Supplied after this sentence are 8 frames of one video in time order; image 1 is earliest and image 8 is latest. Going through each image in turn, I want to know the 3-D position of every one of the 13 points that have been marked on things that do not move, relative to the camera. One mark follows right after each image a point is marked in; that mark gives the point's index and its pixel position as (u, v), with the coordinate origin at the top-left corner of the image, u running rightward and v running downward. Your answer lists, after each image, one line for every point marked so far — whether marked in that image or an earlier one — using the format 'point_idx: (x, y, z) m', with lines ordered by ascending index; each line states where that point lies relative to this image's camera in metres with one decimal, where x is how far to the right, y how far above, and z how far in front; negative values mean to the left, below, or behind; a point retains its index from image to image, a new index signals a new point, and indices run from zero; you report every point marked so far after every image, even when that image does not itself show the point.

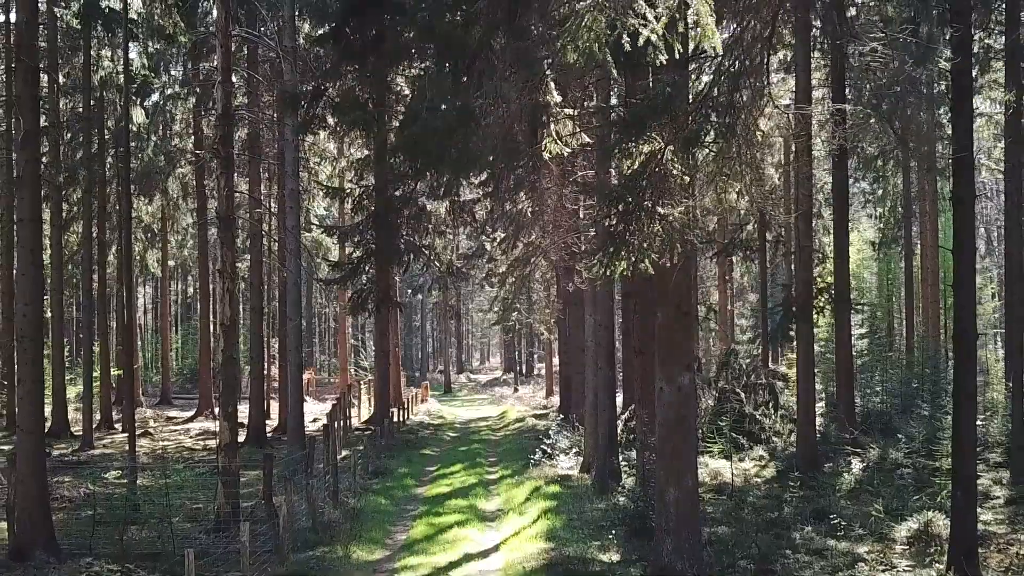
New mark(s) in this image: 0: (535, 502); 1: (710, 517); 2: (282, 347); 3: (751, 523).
0: (+0.4, -3.2, +11.7) m
1: (+2.7, -3.1, +10.4) m
2: (-5.5, -1.4, +18.5) m
3: (+3.1, -3.0, +10.0) m
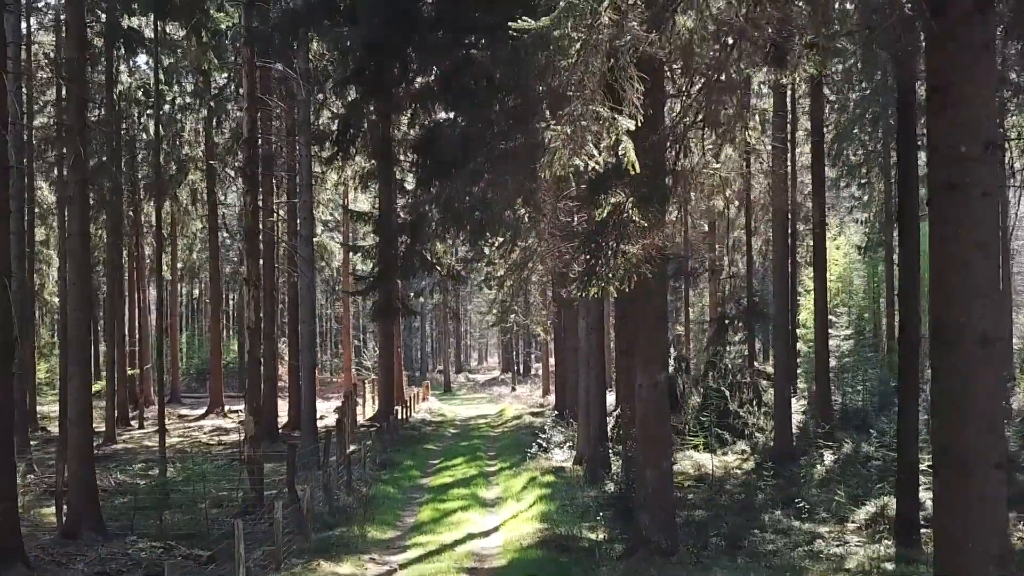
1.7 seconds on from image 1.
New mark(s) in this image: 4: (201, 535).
0: (+0.3, -3.3, +12.8) m
1: (+2.7, -3.2, +11.5) m
2: (-5.5, -1.5, +19.6) m
3: (+3.1, -3.1, +11.1) m
4: (-4.1, -3.2, +10.1) m
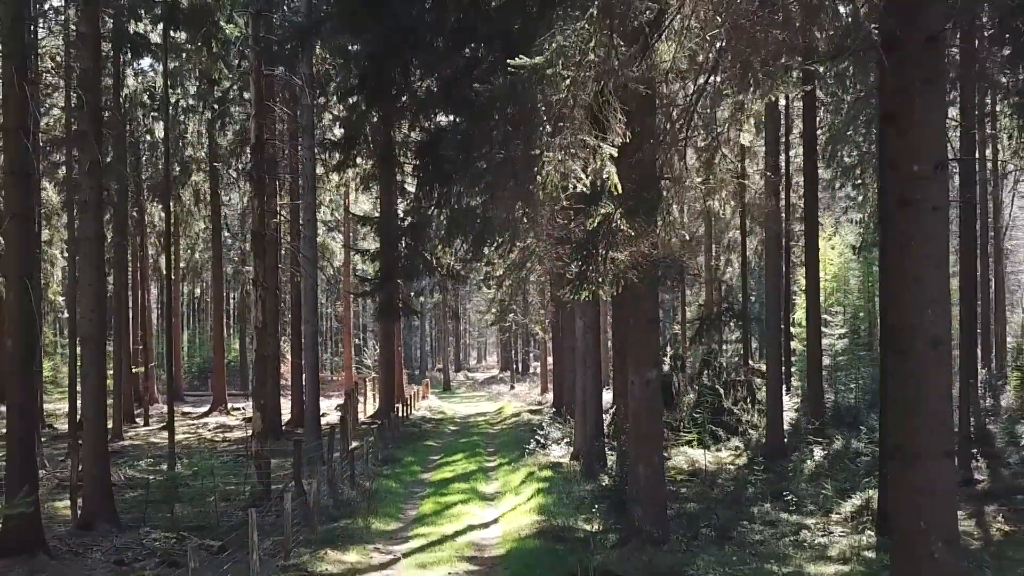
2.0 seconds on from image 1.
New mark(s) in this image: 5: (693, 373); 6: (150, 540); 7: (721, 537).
0: (+0.3, -3.3, +13.2) m
1: (+2.6, -3.2, +11.9) m
2: (-5.6, -1.5, +20.0) m
3: (+3.1, -3.2, +11.5) m
4: (-4.1, -3.2, +10.5) m
5: (+4.6, -2.1, +19.2) m
6: (-4.6, -3.2, +9.9) m
7: (+2.6, -3.1, +9.6) m
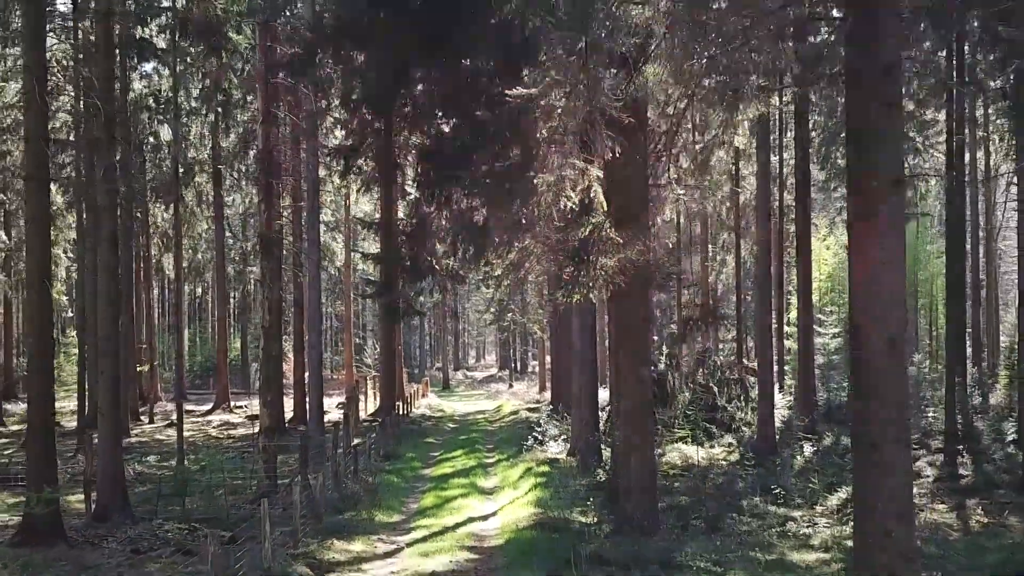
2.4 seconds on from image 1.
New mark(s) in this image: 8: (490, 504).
0: (+0.3, -3.4, +13.7) m
1: (+2.6, -3.2, +12.4) m
2: (-5.6, -1.5, +20.4) m
3: (+3.0, -3.2, +11.9) m
4: (-4.1, -3.2, +10.9) m
5: (+4.5, -2.1, +19.6) m
6: (-4.7, -3.2, +10.3) m
7: (+2.6, -3.1, +10.0) m
8: (-0.4, -3.5, +12.5) m
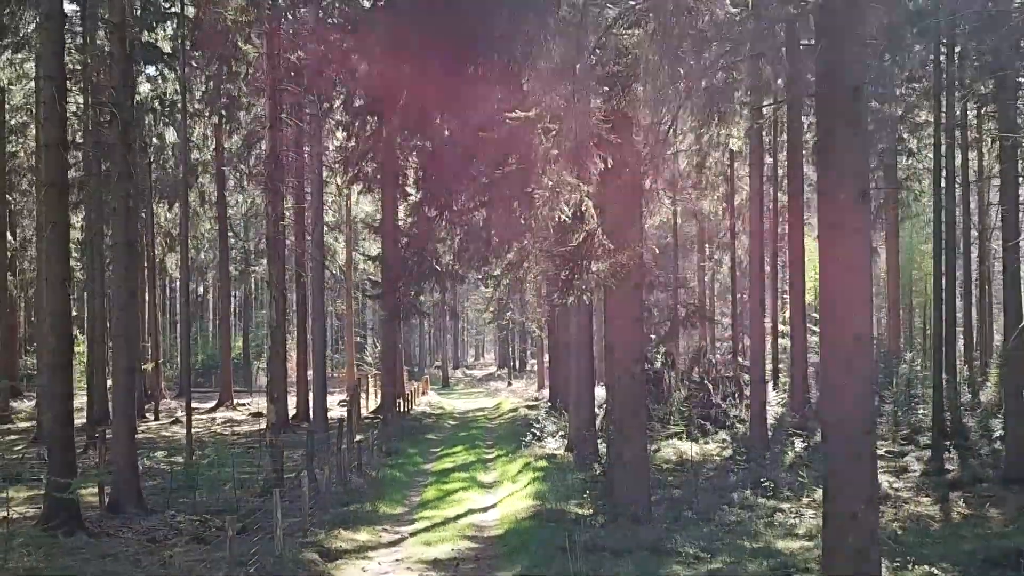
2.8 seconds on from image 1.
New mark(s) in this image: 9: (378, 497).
0: (+0.2, -3.4, +14.1) m
1: (+2.6, -3.2, +12.8) m
2: (-5.6, -1.5, +20.8) m
3: (+3.0, -3.2, +12.3) m
4: (-4.1, -3.3, +11.3) m
5: (+4.5, -2.1, +20.1) m
6: (-4.7, -3.3, +10.7) m
7: (+2.5, -3.1, +10.4) m
8: (-0.4, -3.5, +12.9) m
9: (-2.1, -3.3, +12.3) m
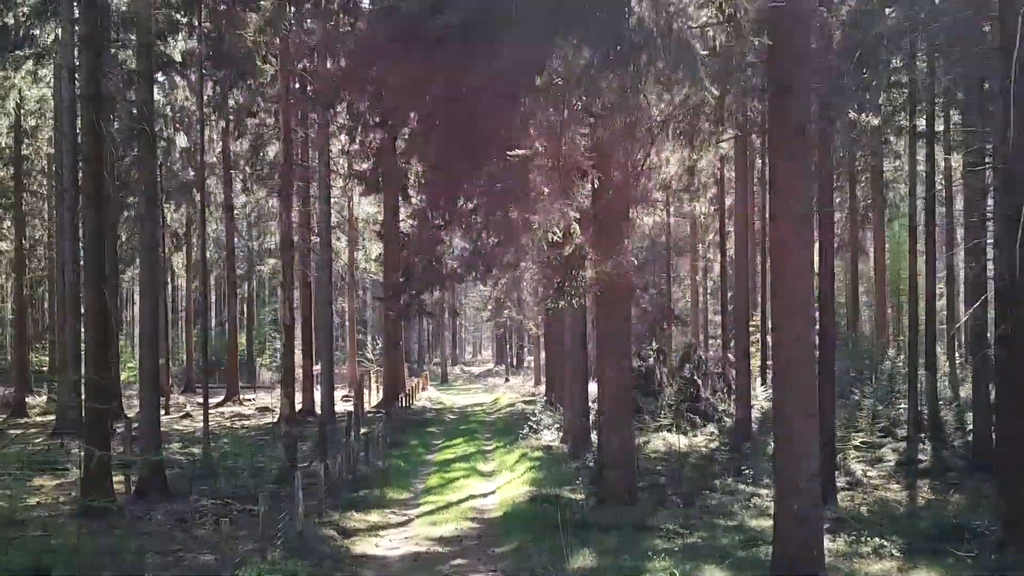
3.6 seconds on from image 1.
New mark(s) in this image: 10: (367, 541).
0: (+0.2, -3.4, +15.0) m
1: (+2.6, -3.2, +13.7) m
2: (-5.7, -1.5, +21.6) m
3: (+3.0, -3.2, +13.2) m
4: (-4.2, -3.3, +12.2) m
5: (+4.4, -2.1, +21.0) m
6: (-4.7, -3.3, +11.6) m
7: (+2.5, -3.1, +11.3) m
8: (-0.4, -3.5, +13.8) m
9: (-2.2, -3.4, +13.2) m
10: (-1.8, -3.1, +9.5) m
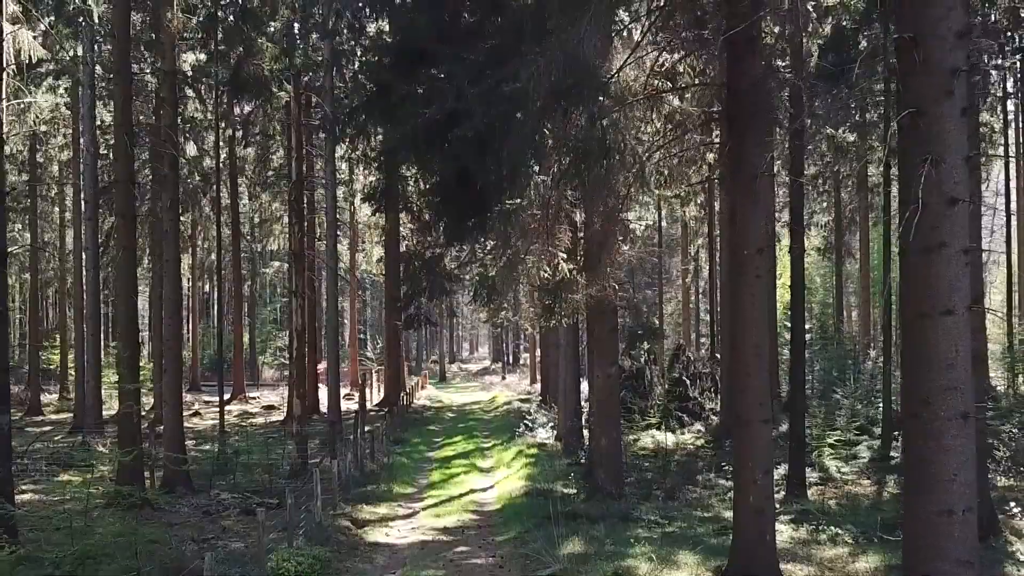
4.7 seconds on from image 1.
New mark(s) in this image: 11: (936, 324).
0: (+0.1, -3.5, +16.0) m
1: (+2.5, -3.4, +14.7) m
2: (-5.8, -1.6, +22.6) m
3: (+2.9, -3.4, +14.2) m
4: (-4.2, -3.4, +13.1) m
5: (+4.3, -2.2, +22.0) m
6: (-4.8, -3.4, +12.6) m
7: (+2.5, -3.3, +12.3) m
8: (-0.5, -3.7, +14.8) m
9: (-2.2, -3.5, +14.2) m
10: (-1.8, -3.3, +10.5) m
11: (+2.4, -0.2, +4.4) m
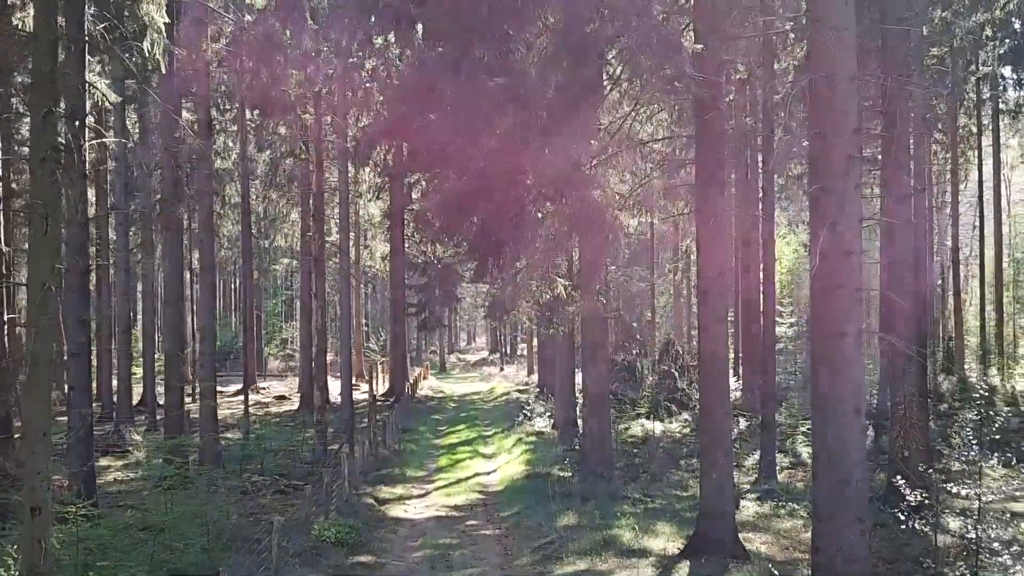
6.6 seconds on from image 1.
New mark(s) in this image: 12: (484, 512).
0: (+0.1, -3.6, +17.4) m
1: (+2.5, -3.5, +16.2) m
2: (-5.8, -1.5, +24.0) m
3: (+2.9, -3.4, +15.7) m
4: (-4.2, -3.5, +14.6) m
5: (+4.3, -2.2, +23.5) m
6: (-4.7, -3.5, +14.0) m
7: (+2.5, -3.4, +13.8) m
8: (-0.5, -3.7, +16.2) m
9: (-2.2, -3.6, +15.6) m
10: (-1.8, -3.4, +11.9) m
11: (+2.5, -0.4, +5.8) m
12: (-0.4, -3.4, +11.6) m
